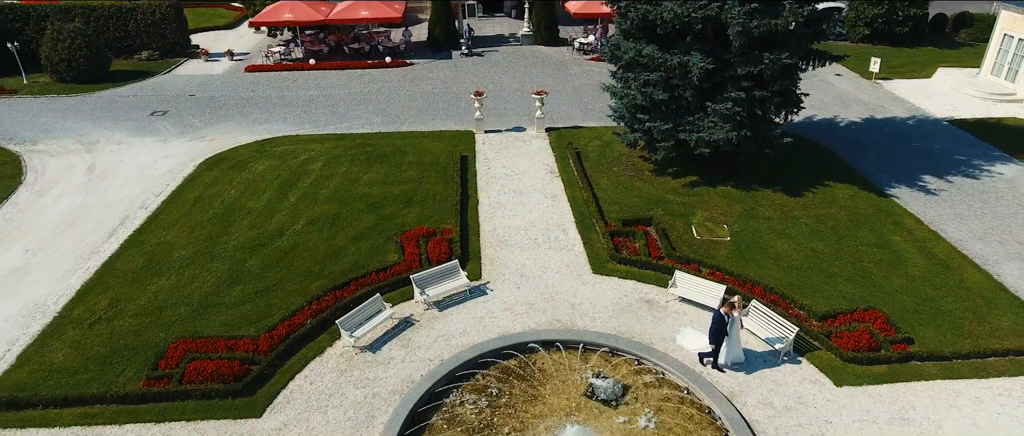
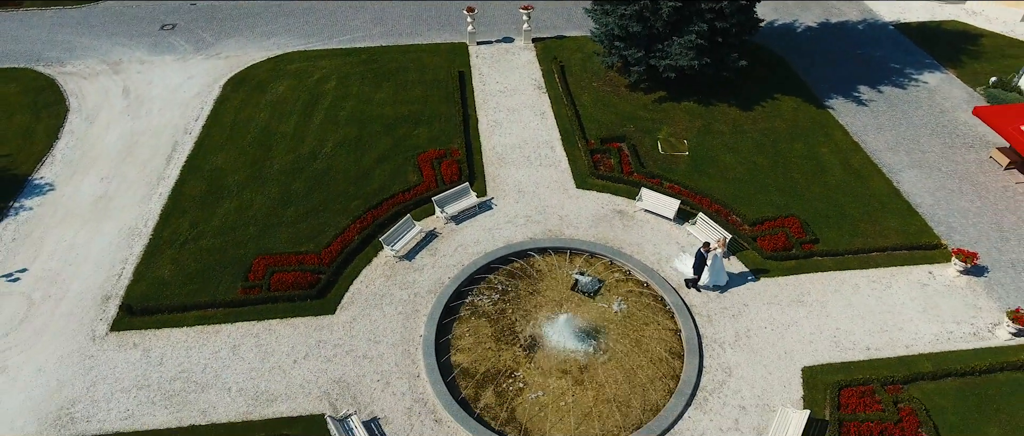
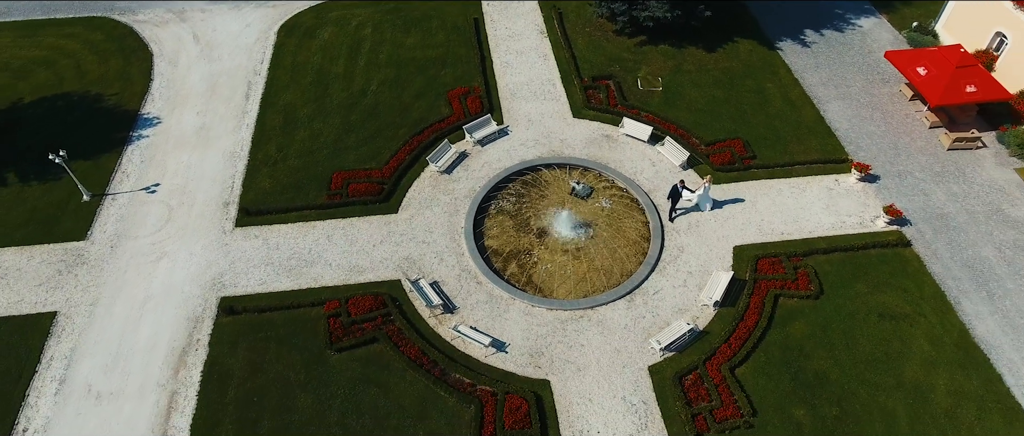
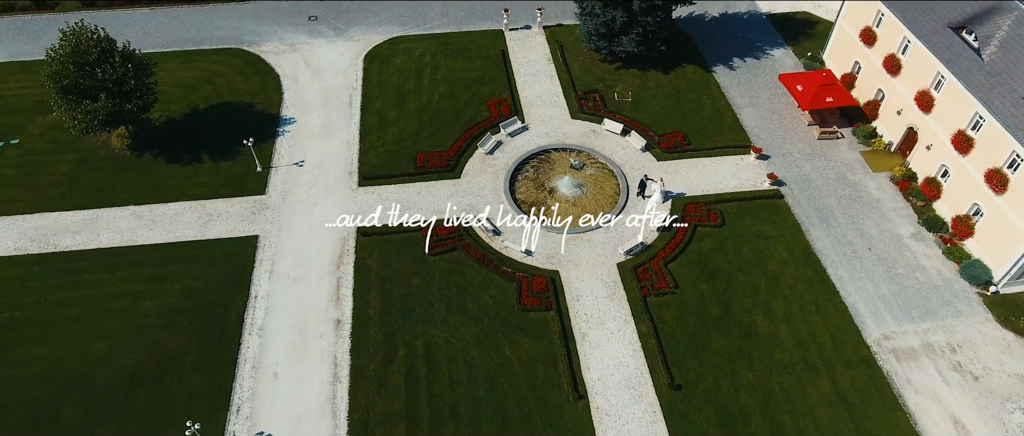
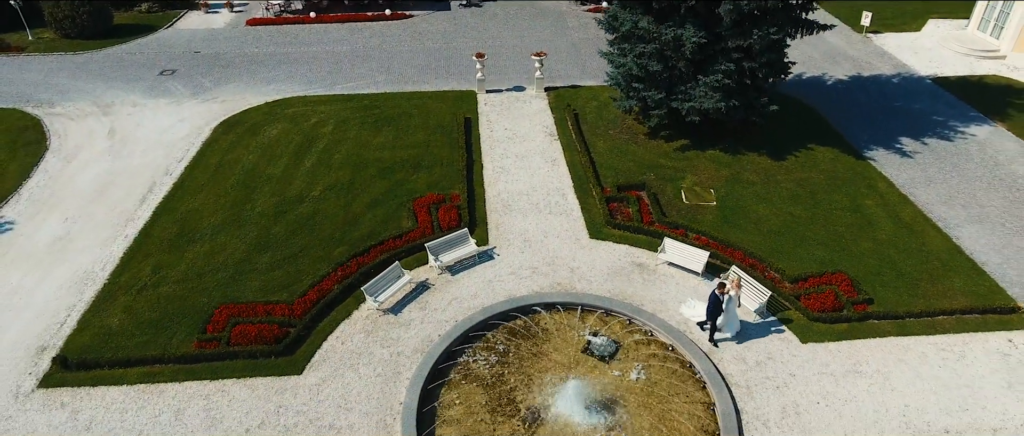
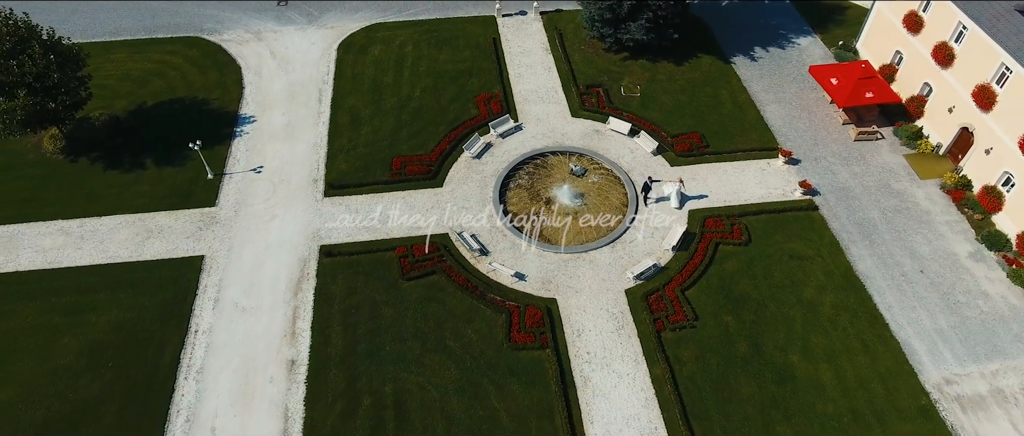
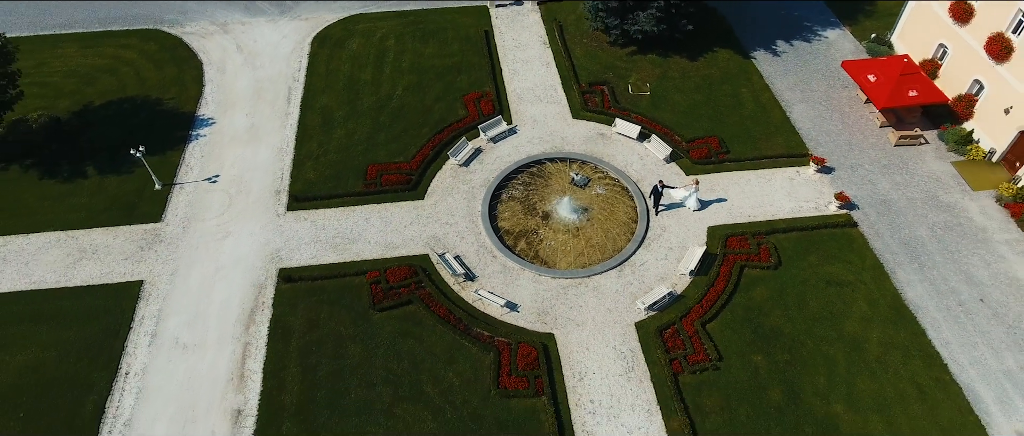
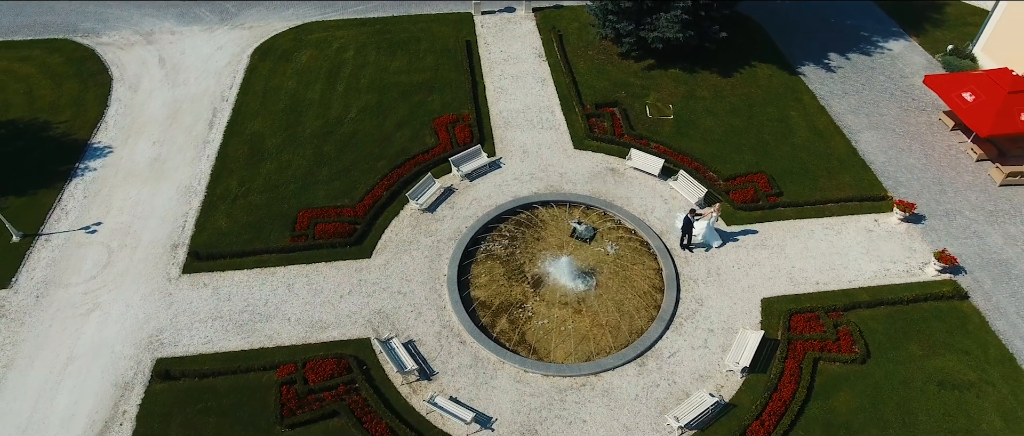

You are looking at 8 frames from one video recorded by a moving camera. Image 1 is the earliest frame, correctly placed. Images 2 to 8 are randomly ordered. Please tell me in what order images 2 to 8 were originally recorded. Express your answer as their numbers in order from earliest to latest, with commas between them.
5, 2, 8, 3, 7, 6, 4
